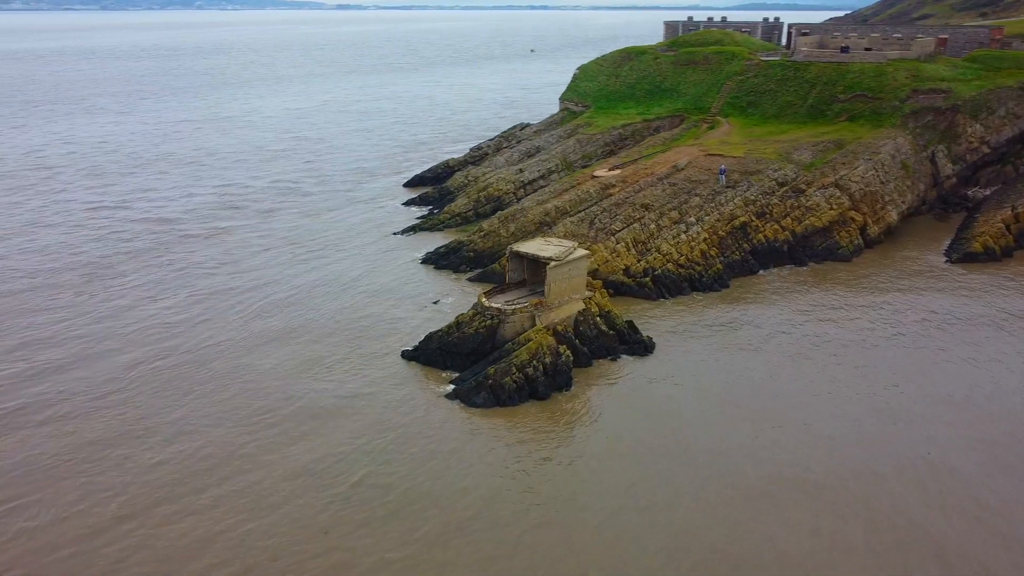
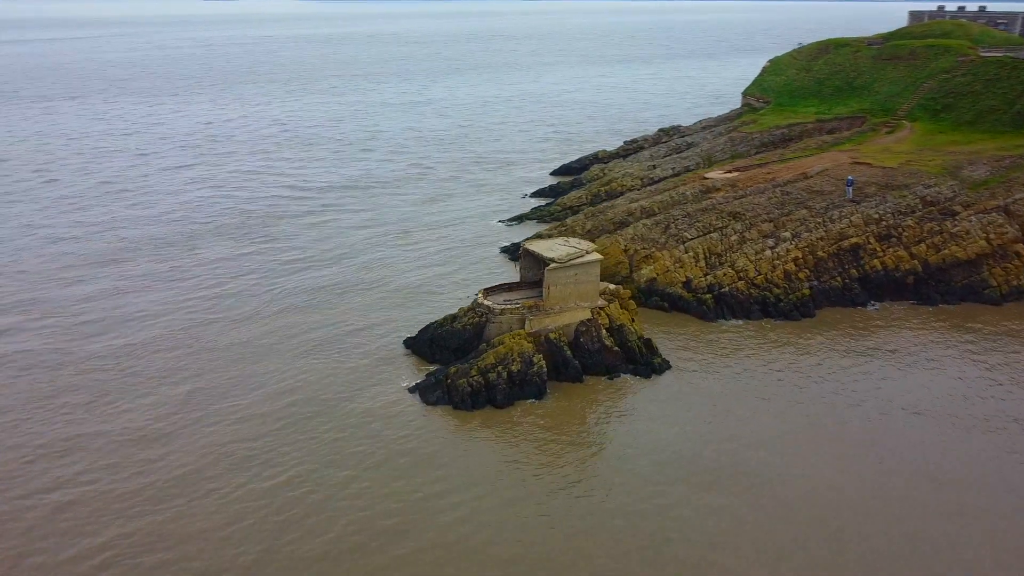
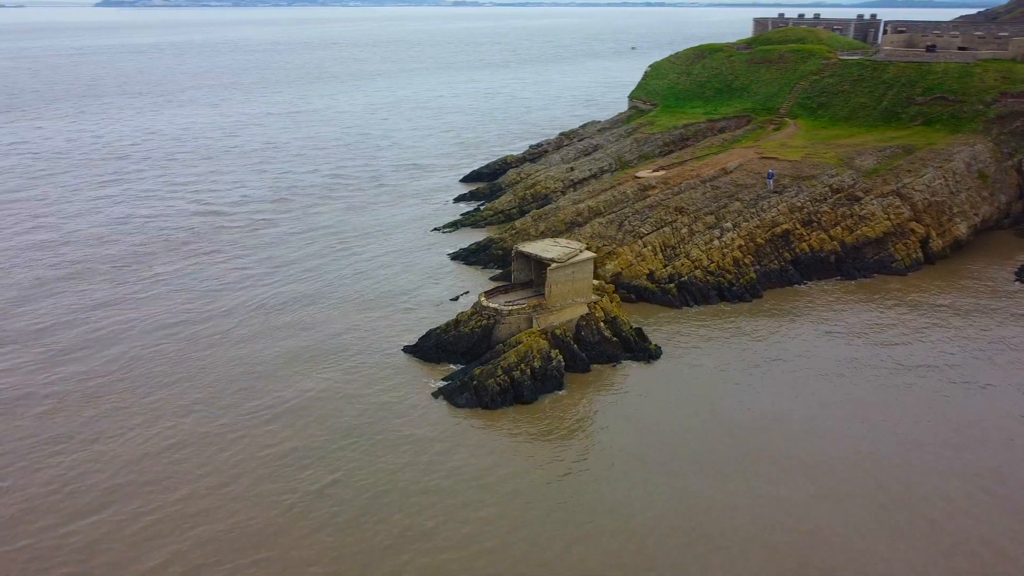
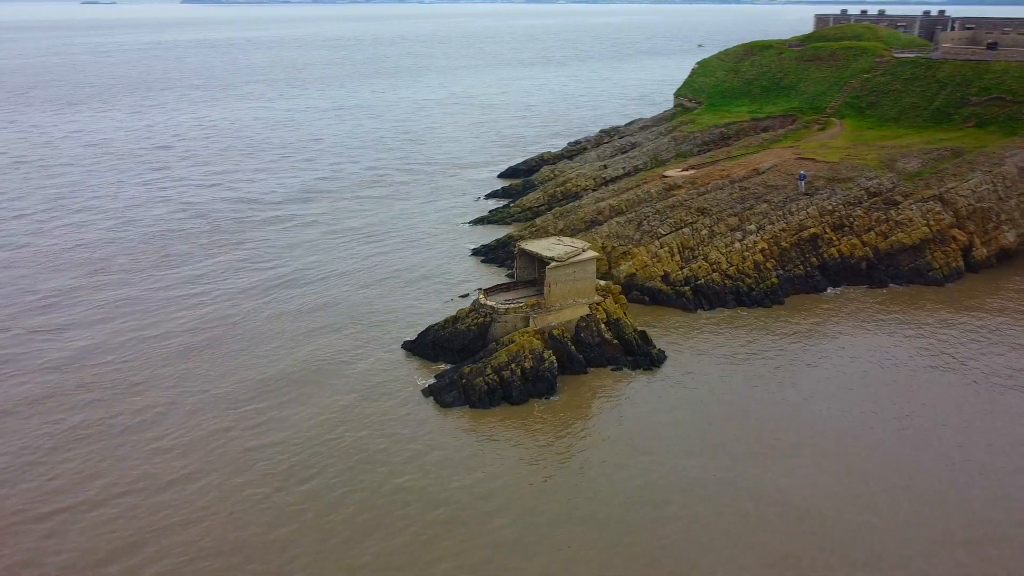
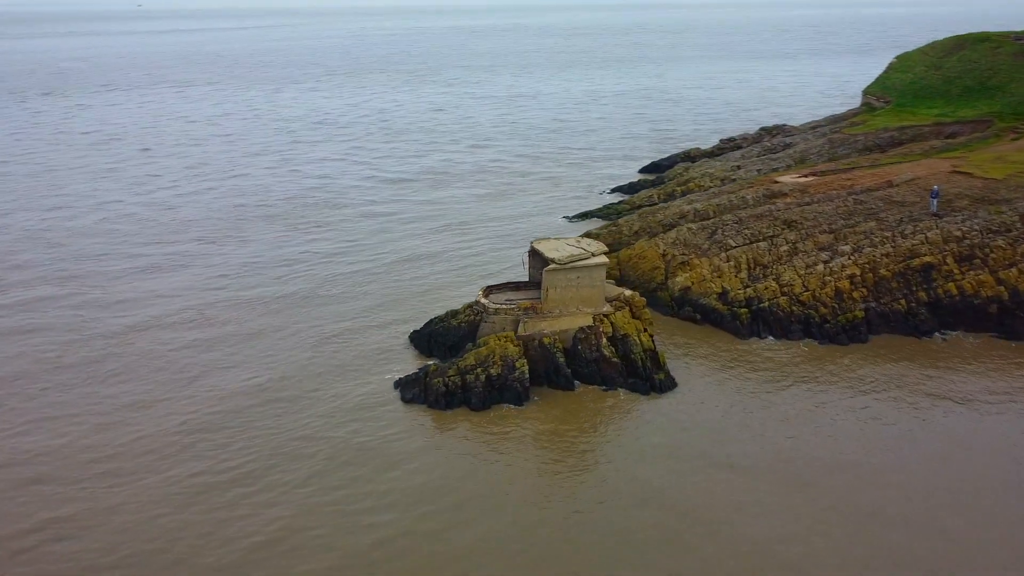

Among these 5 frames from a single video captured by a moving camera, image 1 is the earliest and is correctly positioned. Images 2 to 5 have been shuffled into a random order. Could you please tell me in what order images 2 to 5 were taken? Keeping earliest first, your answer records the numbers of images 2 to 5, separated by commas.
3, 4, 2, 5
